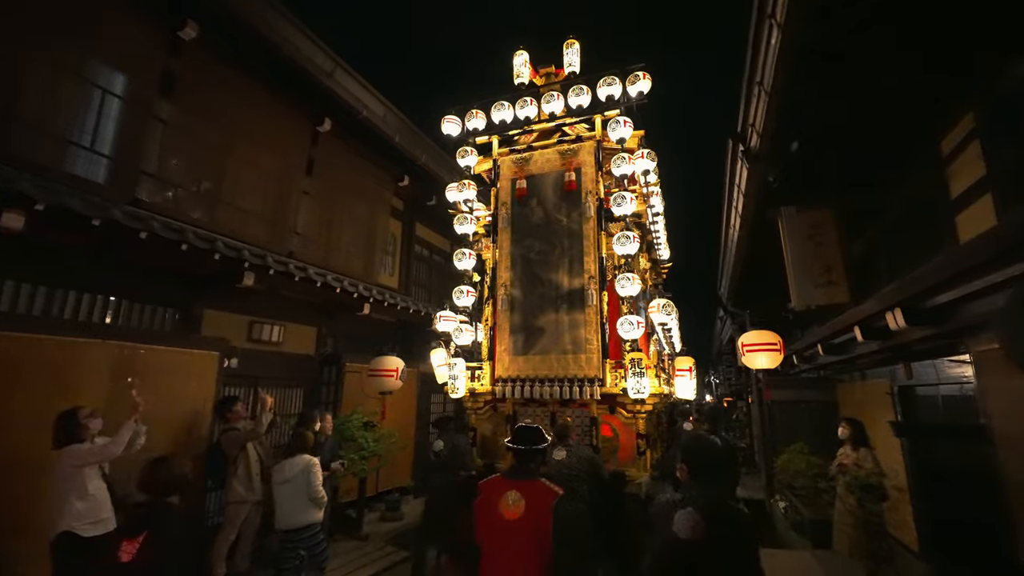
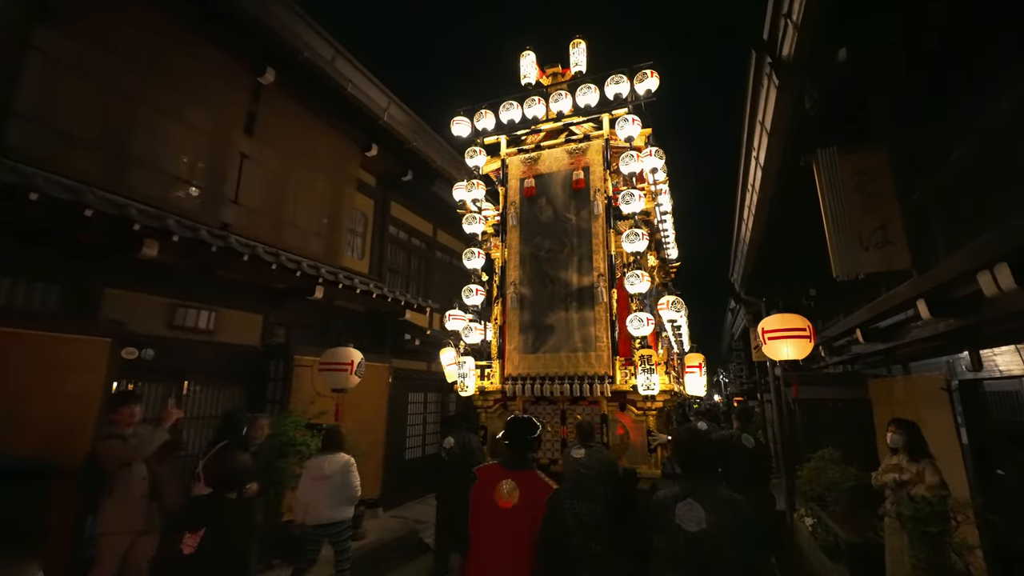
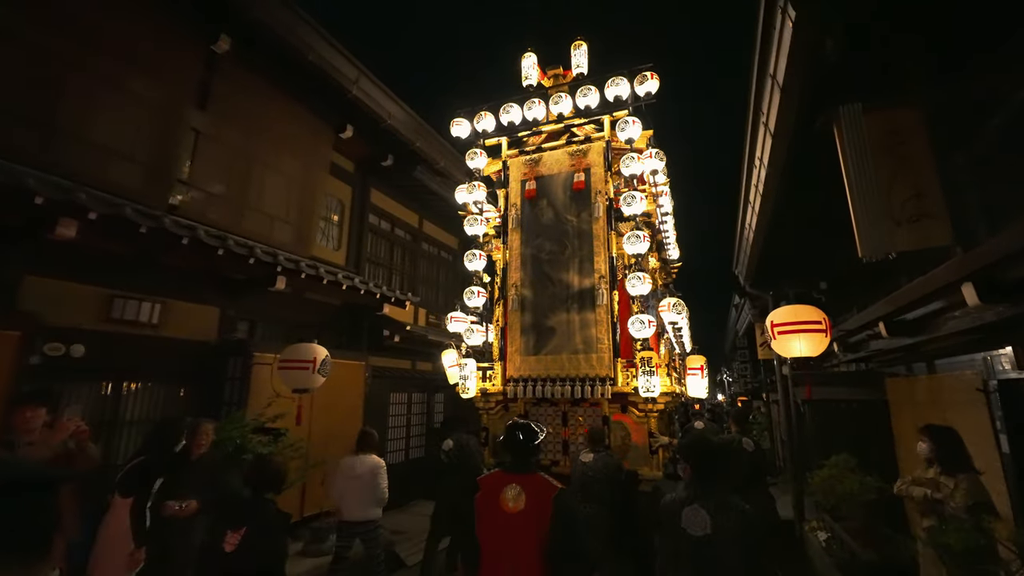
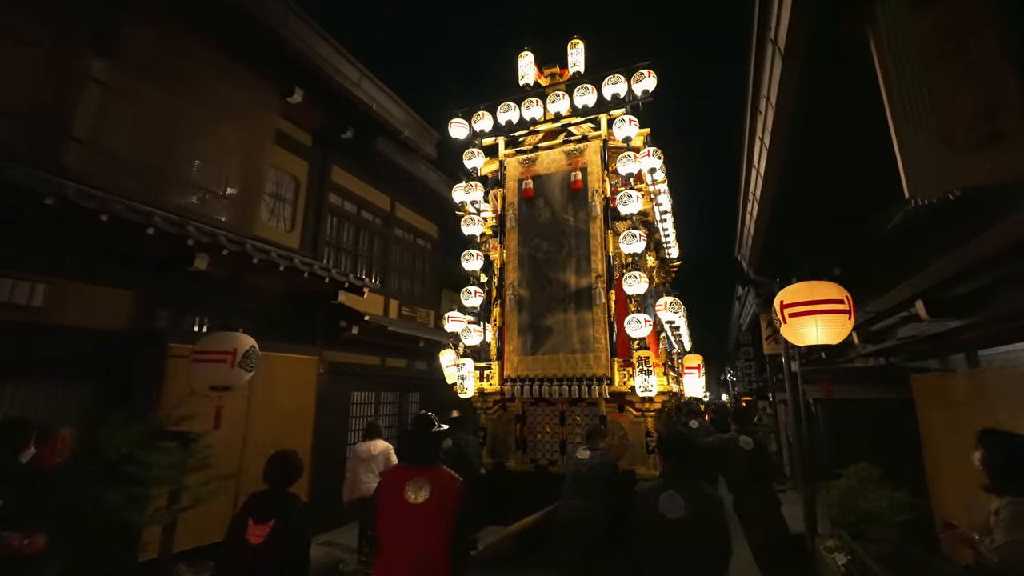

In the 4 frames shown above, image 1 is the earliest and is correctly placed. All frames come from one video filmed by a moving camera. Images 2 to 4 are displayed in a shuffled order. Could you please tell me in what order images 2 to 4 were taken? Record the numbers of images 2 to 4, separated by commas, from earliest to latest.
2, 3, 4
